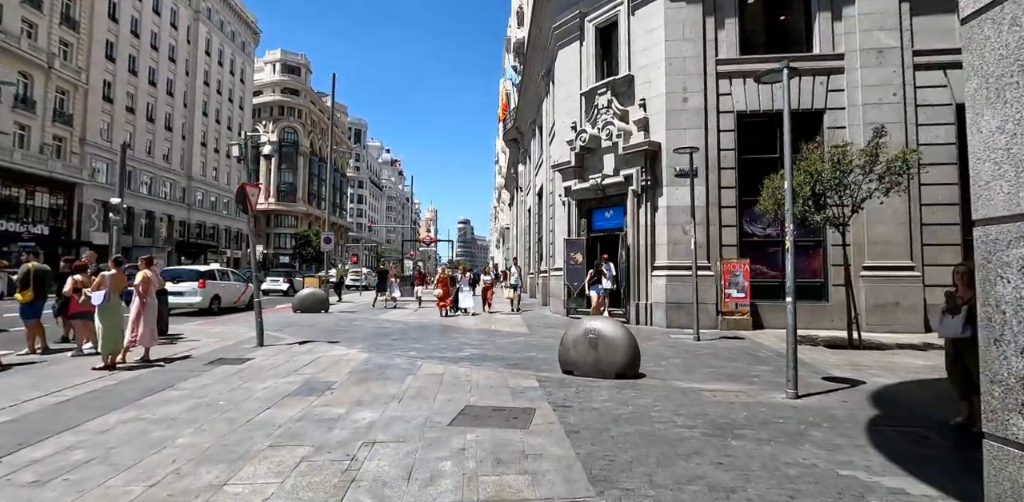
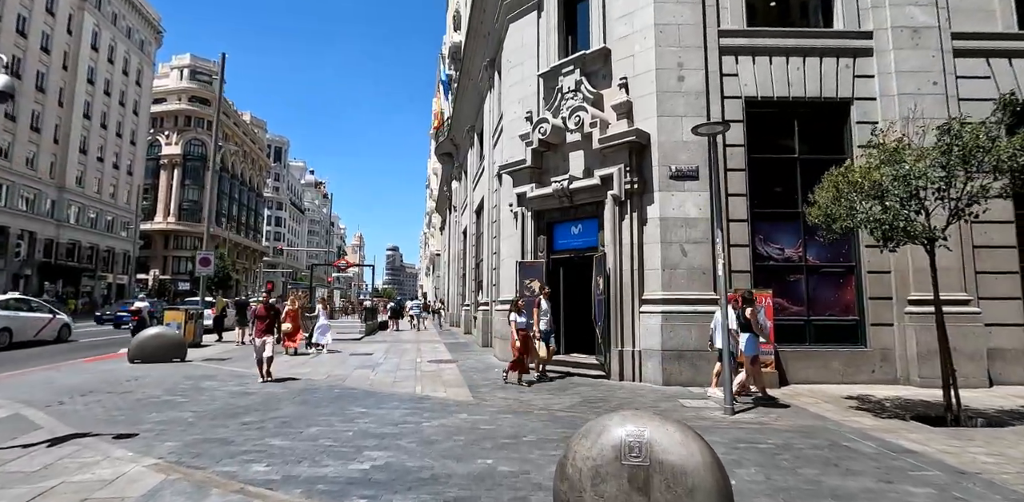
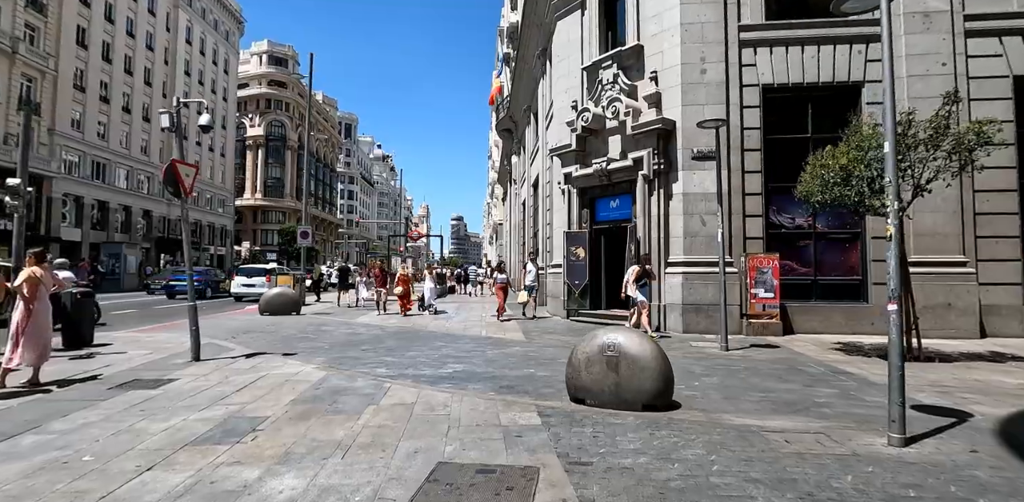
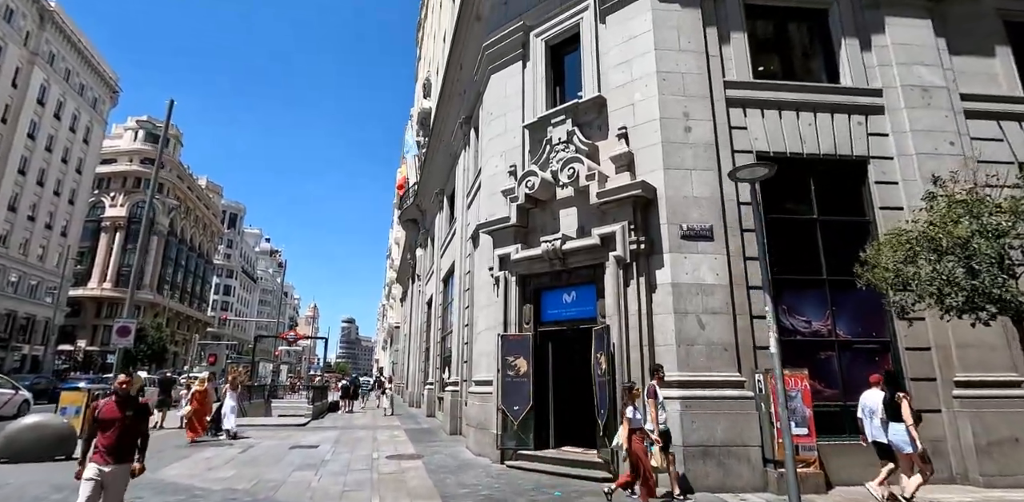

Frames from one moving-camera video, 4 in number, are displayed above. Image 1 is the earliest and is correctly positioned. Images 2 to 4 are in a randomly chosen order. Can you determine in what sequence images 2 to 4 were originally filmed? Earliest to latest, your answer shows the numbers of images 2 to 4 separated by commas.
3, 2, 4
